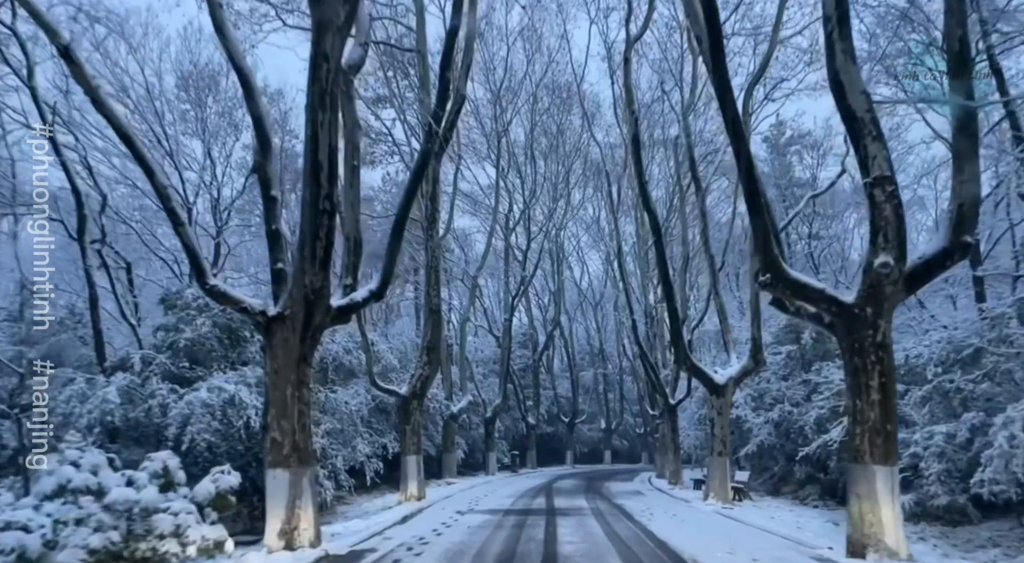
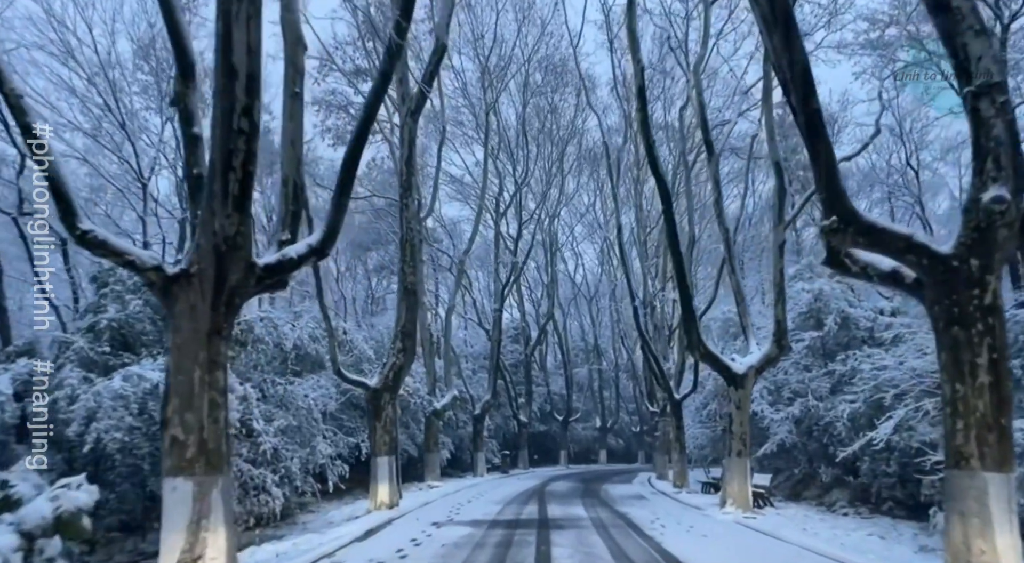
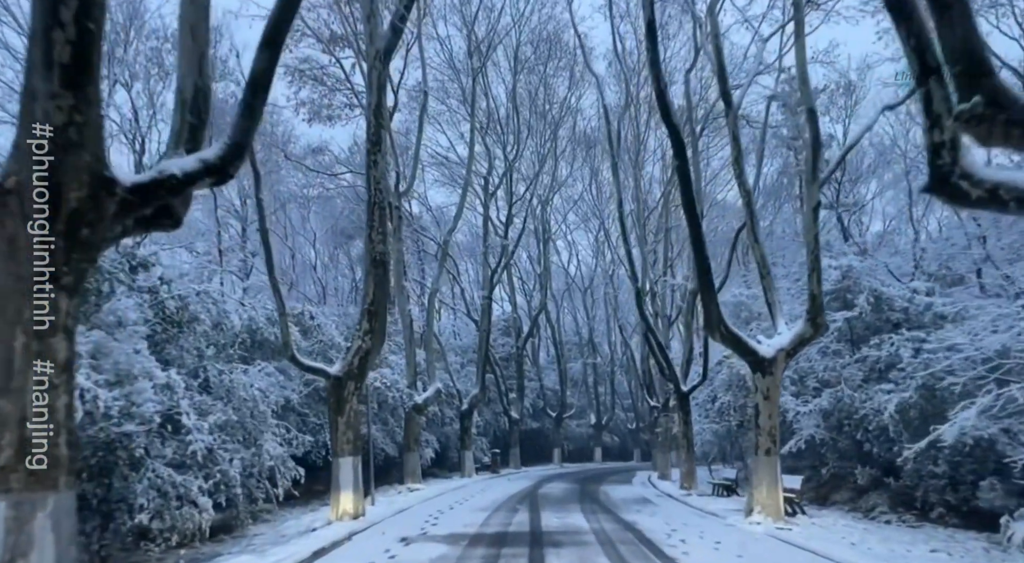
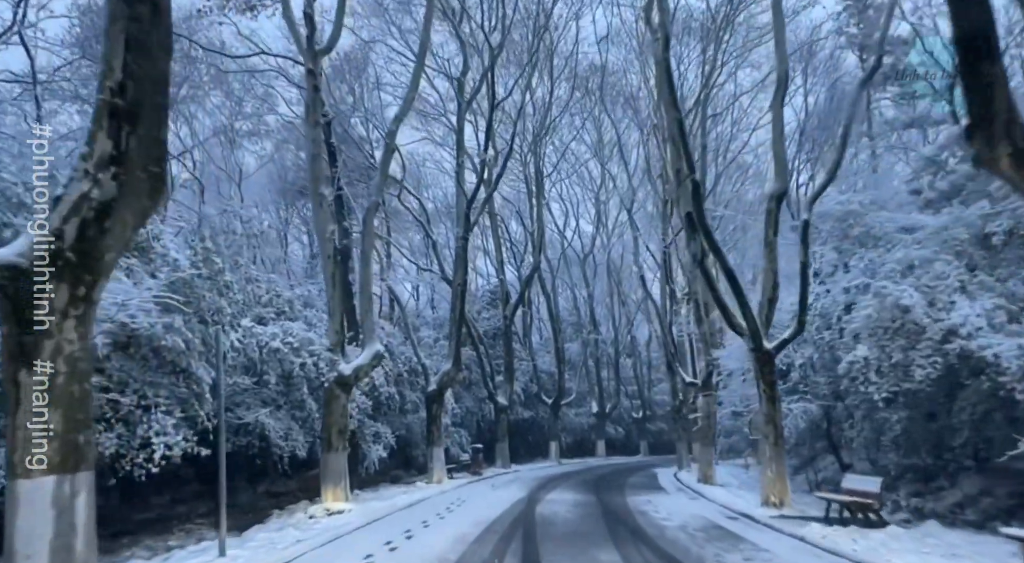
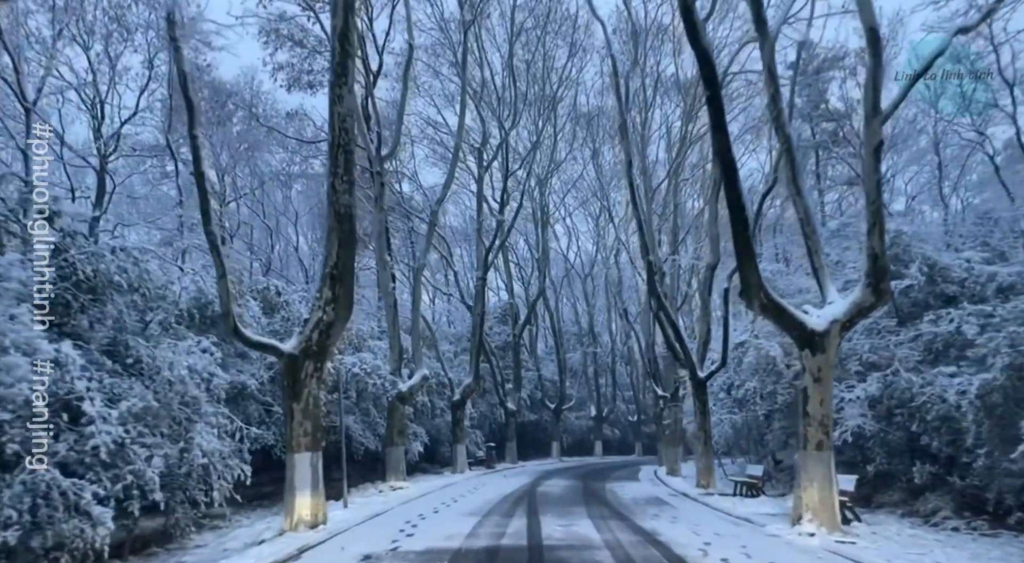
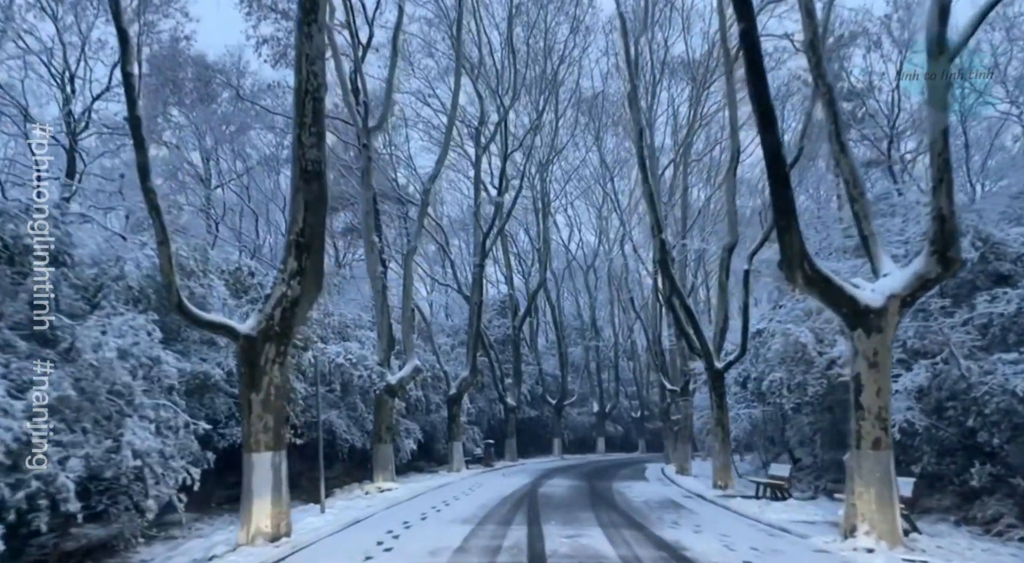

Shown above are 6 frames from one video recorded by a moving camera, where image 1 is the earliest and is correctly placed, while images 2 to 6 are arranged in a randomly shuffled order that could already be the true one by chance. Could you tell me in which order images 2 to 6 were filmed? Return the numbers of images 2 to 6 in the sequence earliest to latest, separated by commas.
2, 3, 5, 6, 4
